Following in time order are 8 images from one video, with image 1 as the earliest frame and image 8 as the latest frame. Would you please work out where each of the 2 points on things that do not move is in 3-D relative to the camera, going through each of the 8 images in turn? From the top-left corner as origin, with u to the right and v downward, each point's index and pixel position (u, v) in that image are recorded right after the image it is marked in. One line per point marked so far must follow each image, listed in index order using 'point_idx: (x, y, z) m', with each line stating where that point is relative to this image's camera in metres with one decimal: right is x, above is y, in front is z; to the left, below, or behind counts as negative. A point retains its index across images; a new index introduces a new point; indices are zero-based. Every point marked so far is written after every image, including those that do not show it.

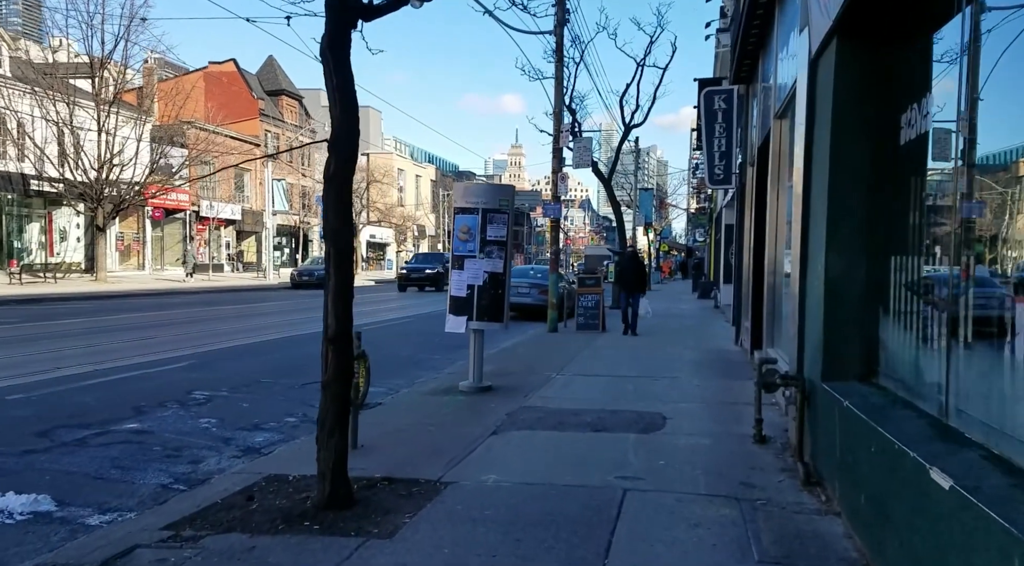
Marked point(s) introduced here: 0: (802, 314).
0: (+2.3, -0.3, +7.0) m
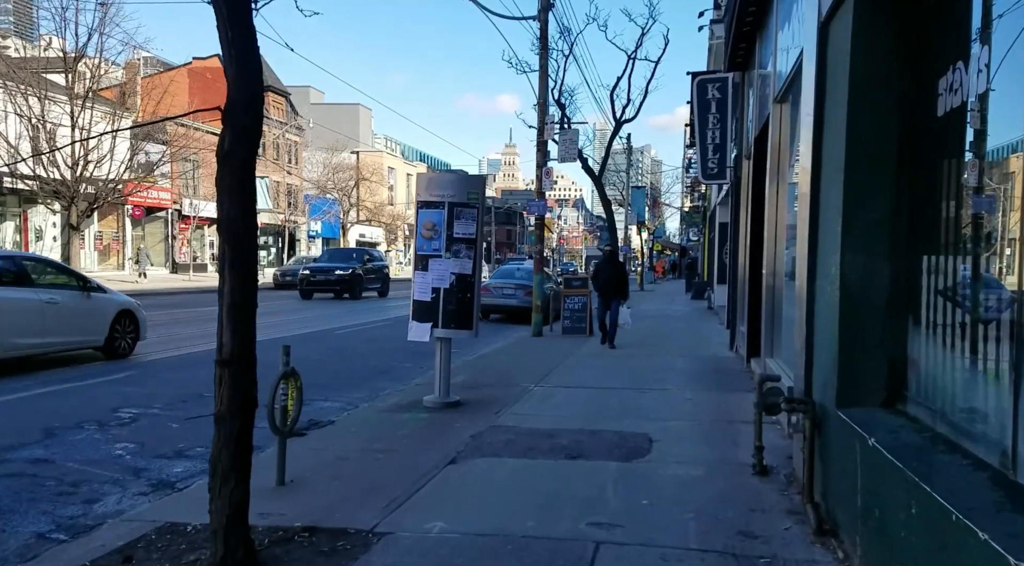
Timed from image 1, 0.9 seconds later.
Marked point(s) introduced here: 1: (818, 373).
0: (+2.0, -0.3, +6.0) m
1: (+1.9, -0.6, +5.6) m
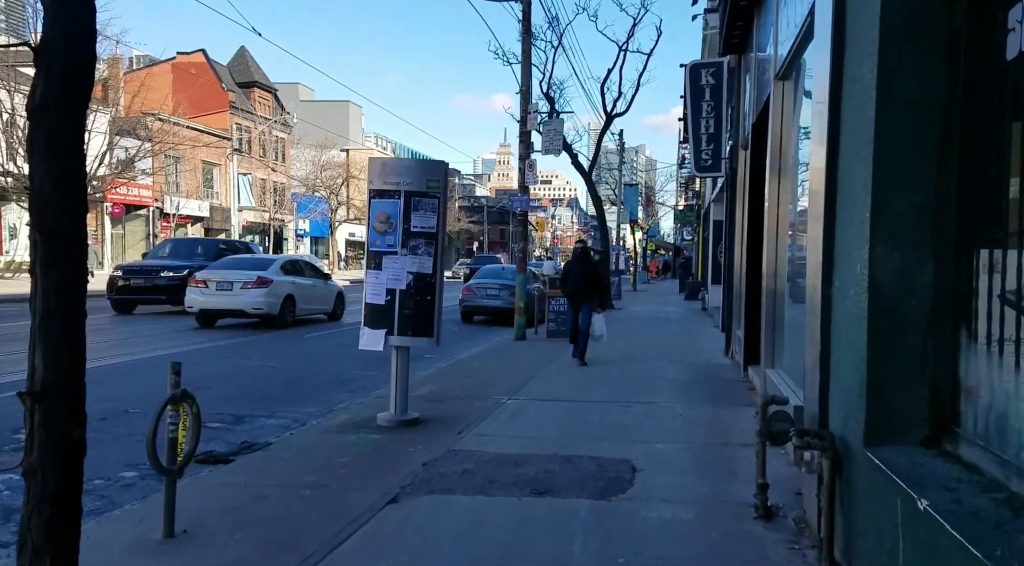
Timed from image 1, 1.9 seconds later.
0: (+1.7, -0.3, +4.8) m
1: (+1.6, -0.6, +4.5) m
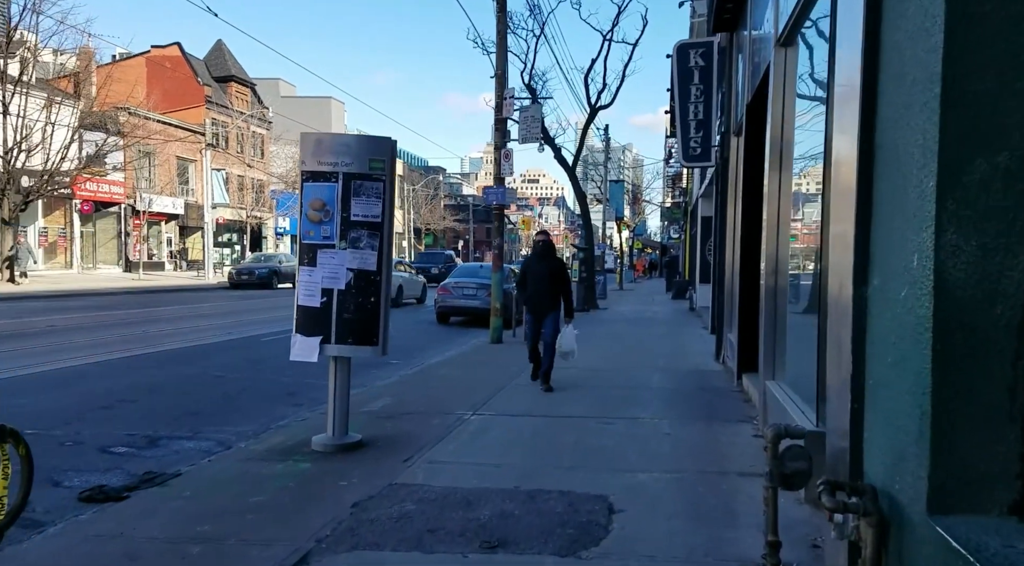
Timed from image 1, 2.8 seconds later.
0: (+1.4, -0.3, +3.7) m
1: (+1.4, -0.6, +3.3) m
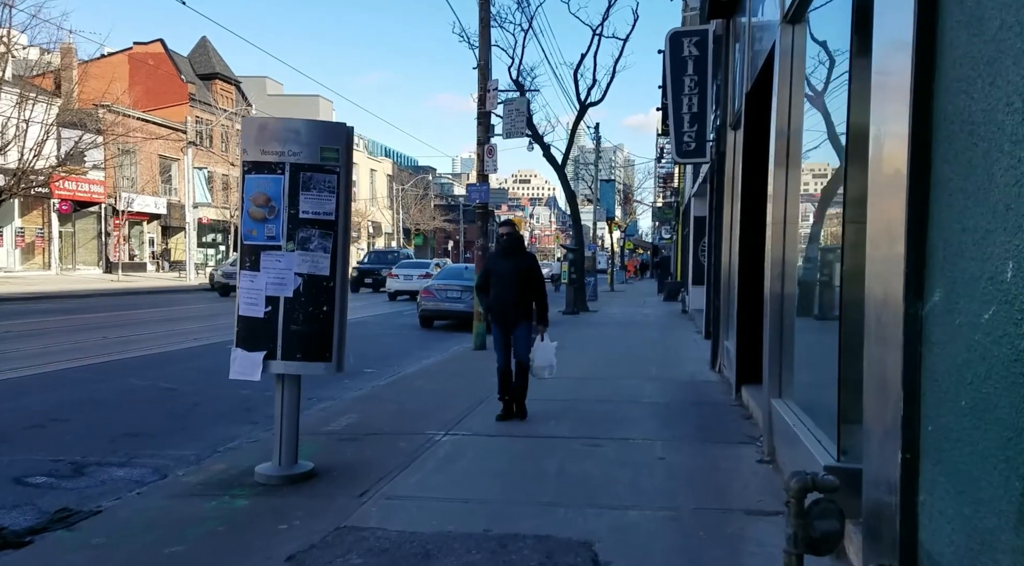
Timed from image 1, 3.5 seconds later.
0: (+1.3, -0.3, +2.8) m
1: (+1.2, -0.6, +2.5) m
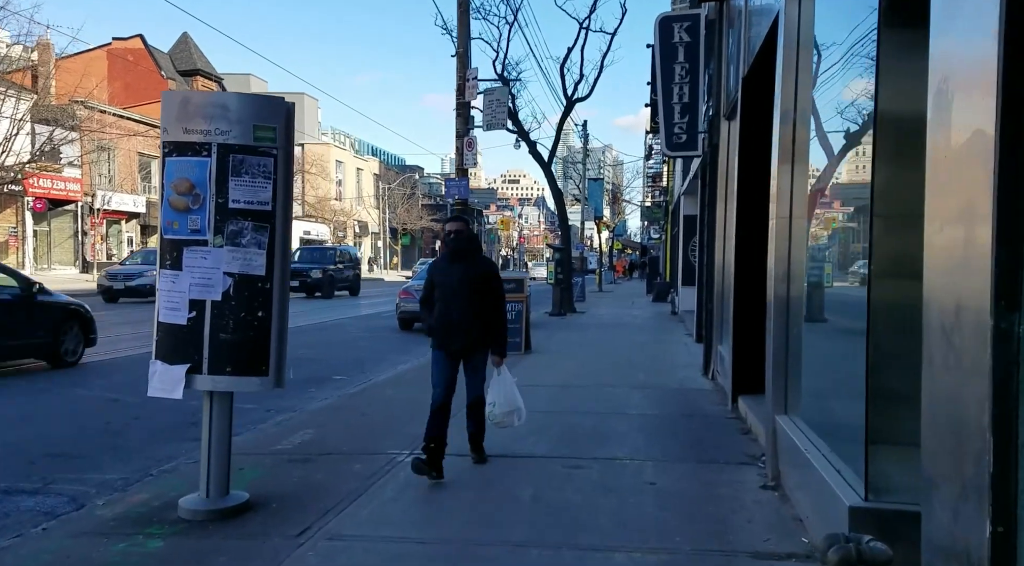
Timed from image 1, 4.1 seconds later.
0: (+1.1, -0.3, +2.0) m
1: (+1.1, -0.6, +1.7) m
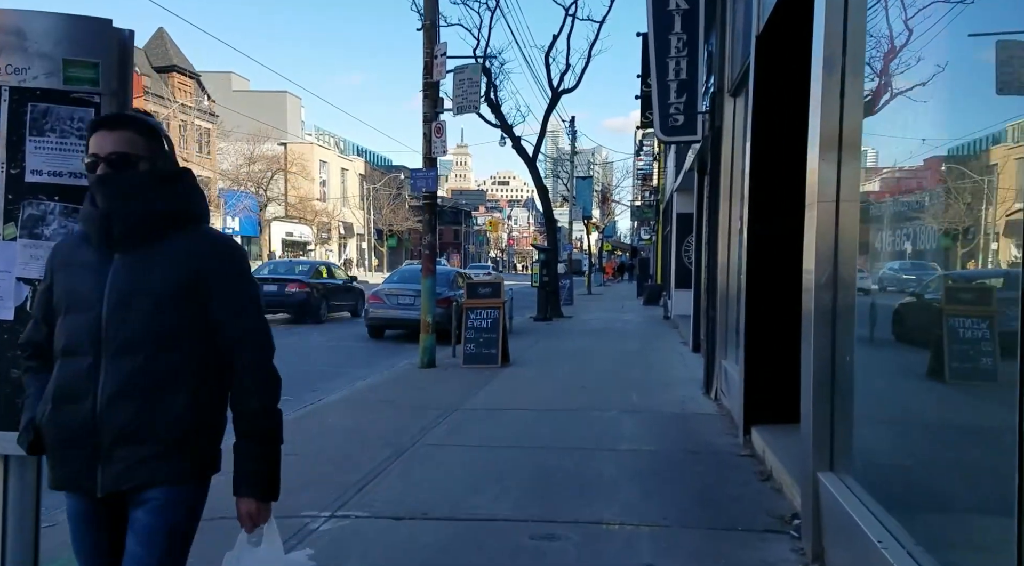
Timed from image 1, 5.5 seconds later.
0: (+0.9, -0.4, +0.4) m
1: (+0.8, -0.7, +0.1) m
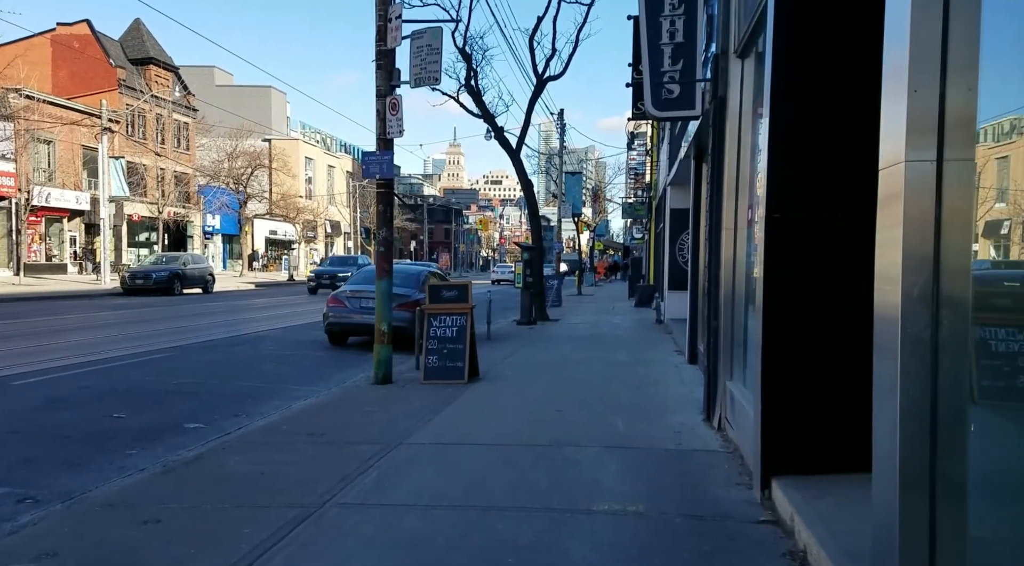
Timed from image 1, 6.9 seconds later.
0: (+0.6, -0.4, -1.3) m
1: (+0.6, -0.7, -1.7) m
